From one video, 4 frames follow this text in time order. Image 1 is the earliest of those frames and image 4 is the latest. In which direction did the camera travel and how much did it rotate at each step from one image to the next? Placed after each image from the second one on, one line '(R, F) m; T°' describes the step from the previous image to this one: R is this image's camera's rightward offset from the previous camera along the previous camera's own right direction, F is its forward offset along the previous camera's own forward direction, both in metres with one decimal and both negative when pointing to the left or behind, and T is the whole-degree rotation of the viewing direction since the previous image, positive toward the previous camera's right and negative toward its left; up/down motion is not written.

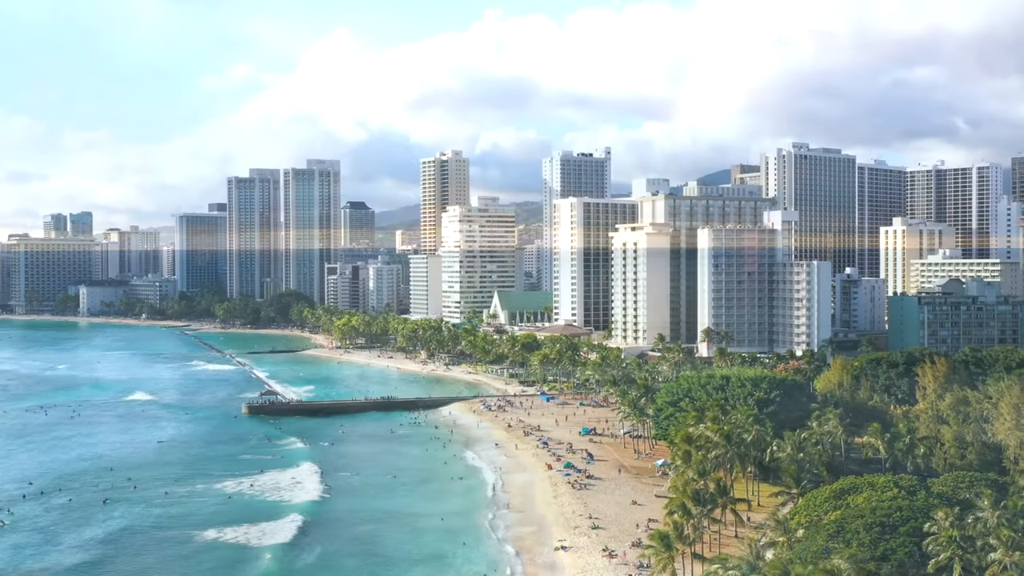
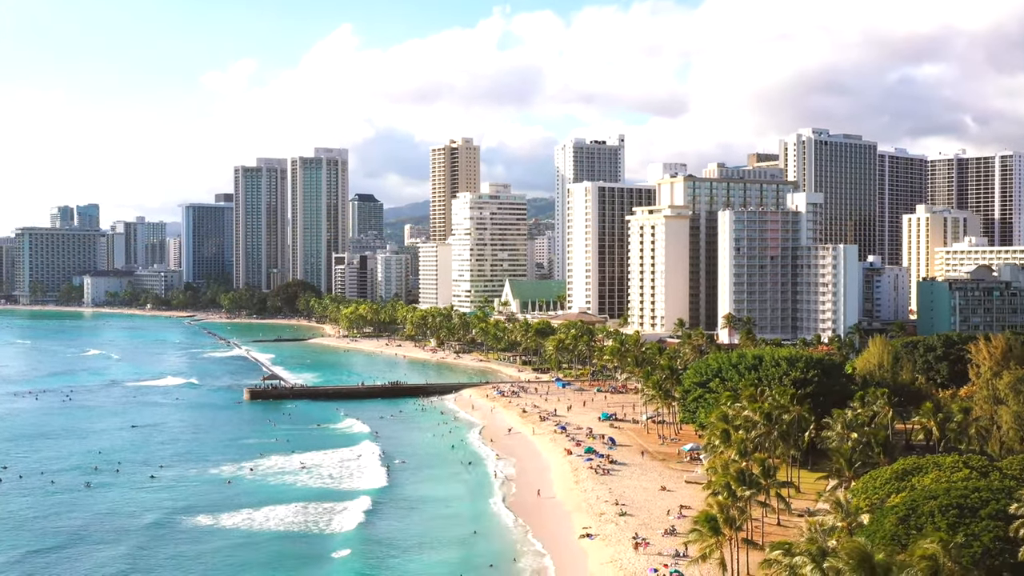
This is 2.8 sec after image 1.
(-1.0, +6.3) m; -1°
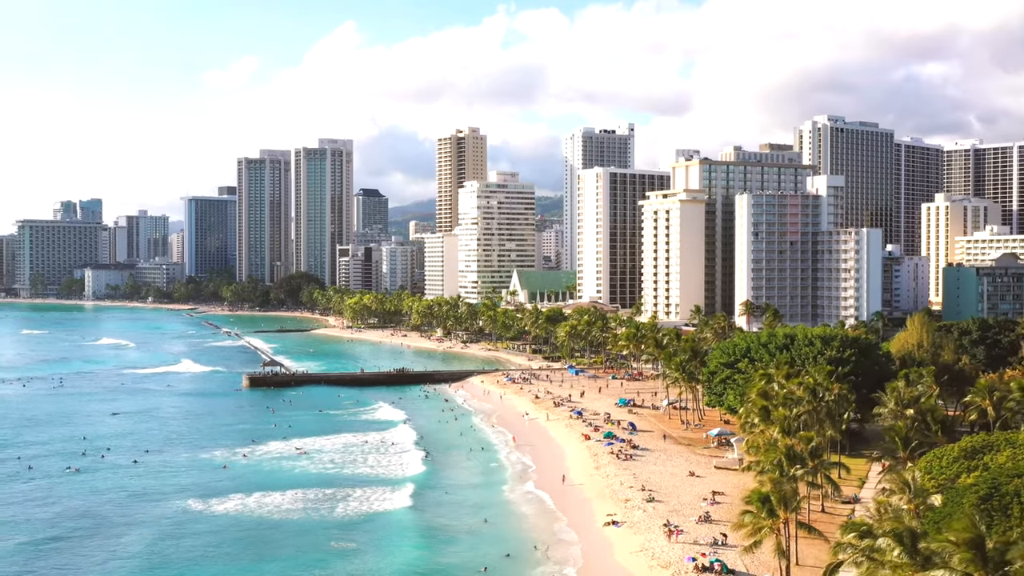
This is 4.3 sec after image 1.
(-0.9, +5.8) m; 0°
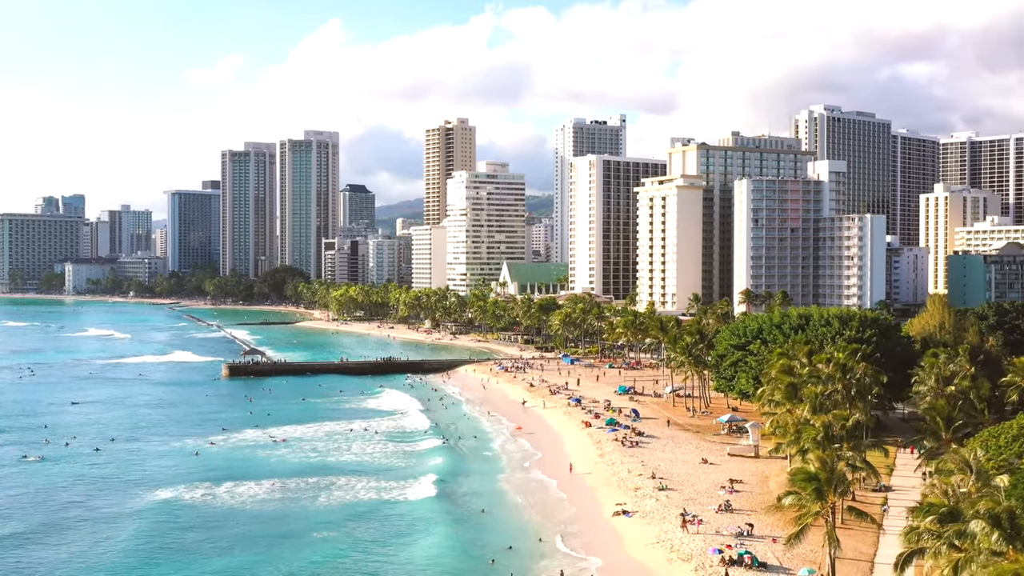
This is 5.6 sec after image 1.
(-0.7, +5.8) m; +1°
